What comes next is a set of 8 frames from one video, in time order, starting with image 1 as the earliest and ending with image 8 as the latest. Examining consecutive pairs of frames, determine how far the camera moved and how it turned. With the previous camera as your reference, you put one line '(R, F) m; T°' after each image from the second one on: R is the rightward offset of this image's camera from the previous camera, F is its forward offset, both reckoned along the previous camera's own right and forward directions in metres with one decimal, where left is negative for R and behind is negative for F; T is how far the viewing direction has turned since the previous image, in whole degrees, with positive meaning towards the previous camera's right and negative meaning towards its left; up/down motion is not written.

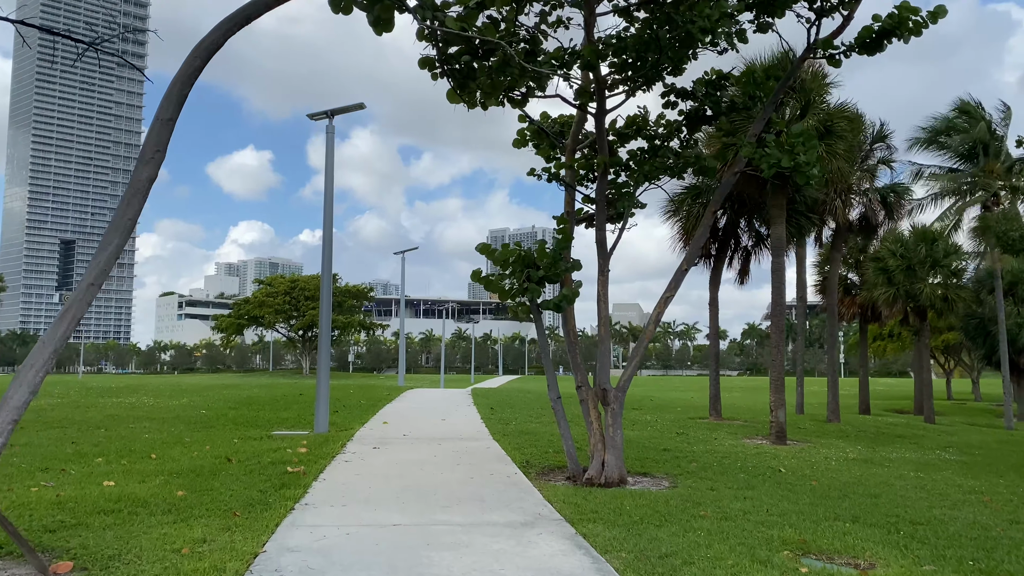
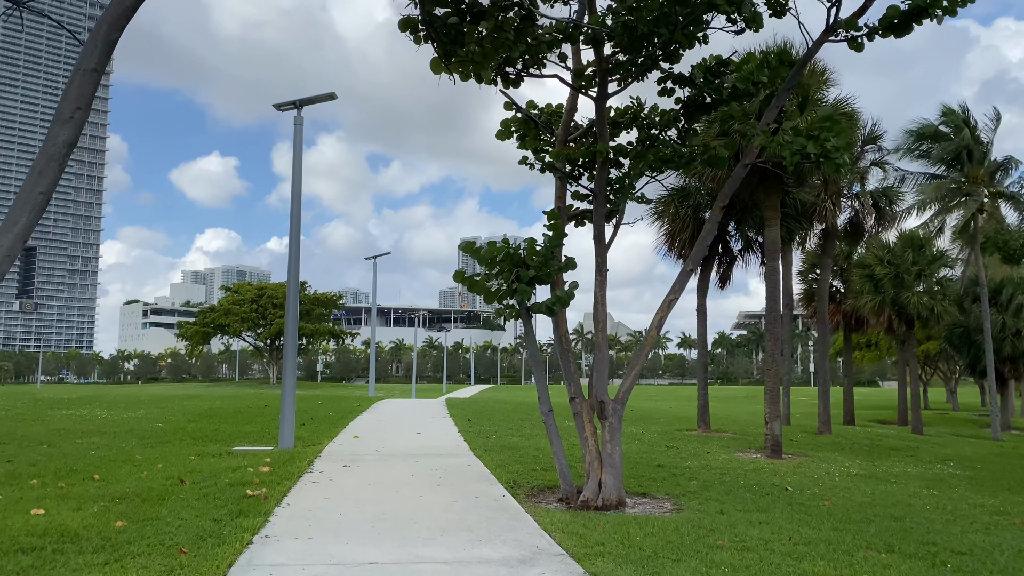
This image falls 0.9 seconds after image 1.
(-0.2, +0.9) m; +2°
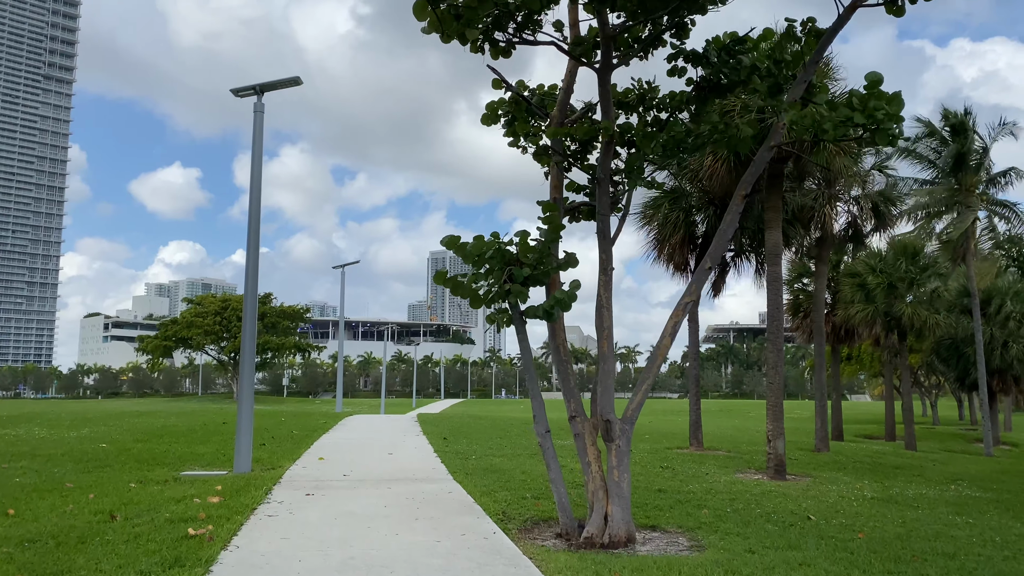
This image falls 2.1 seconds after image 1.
(-0.2, +1.2) m; +2°
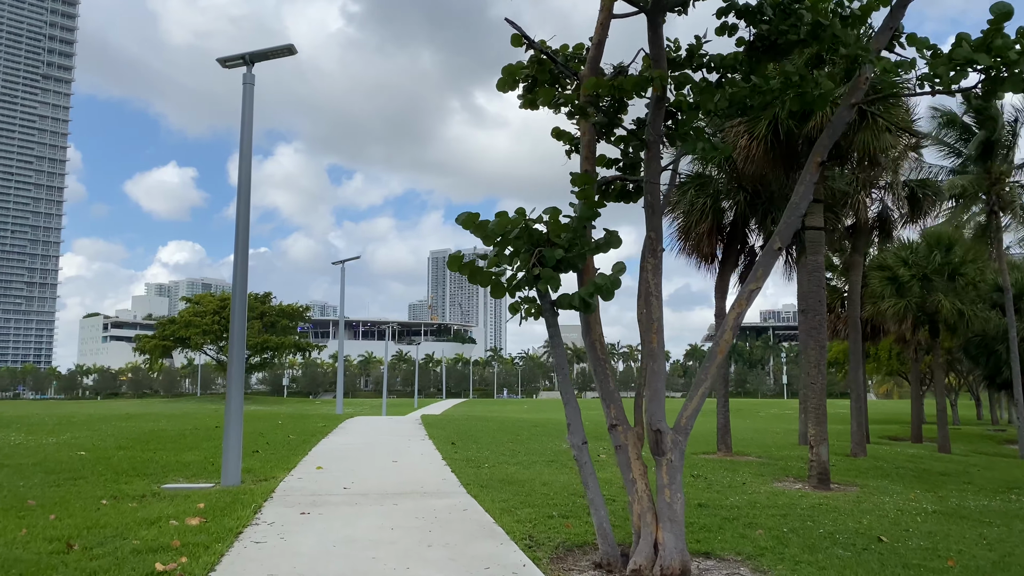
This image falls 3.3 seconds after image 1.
(-0.2, +1.2) m; 0°
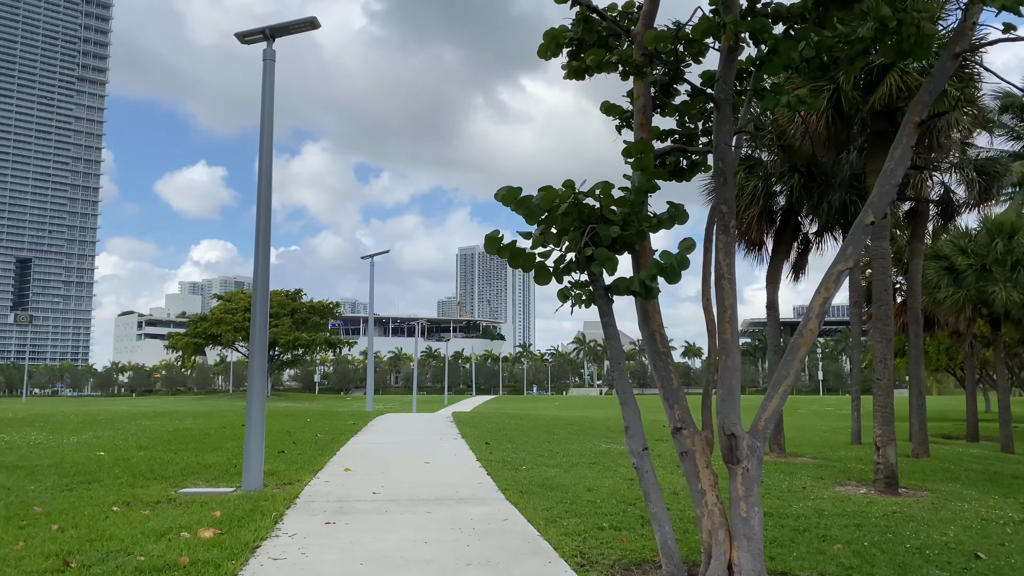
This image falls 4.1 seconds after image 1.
(-0.1, +0.8) m; -2°
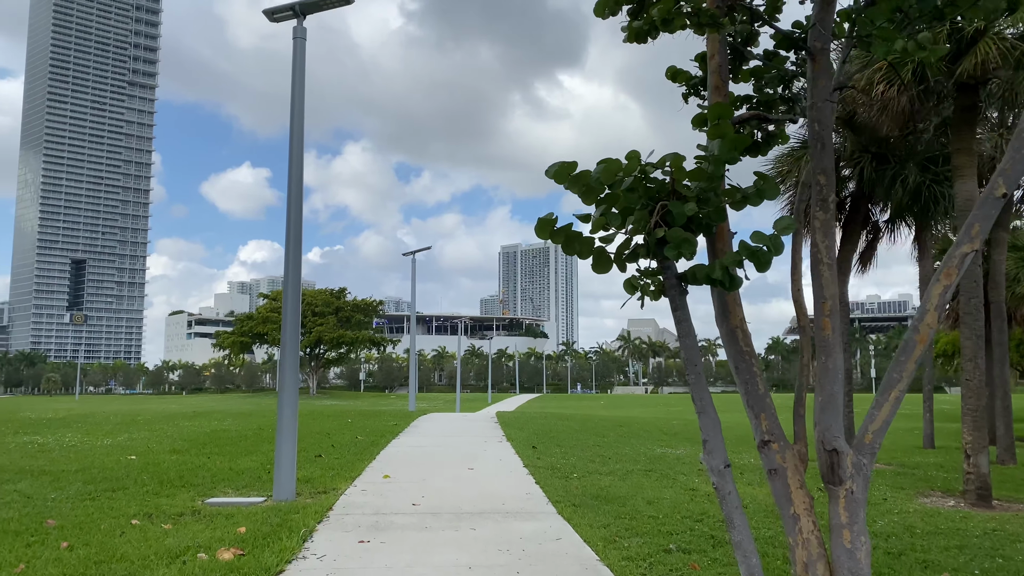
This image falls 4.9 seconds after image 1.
(-0.1, +0.8) m; -3°
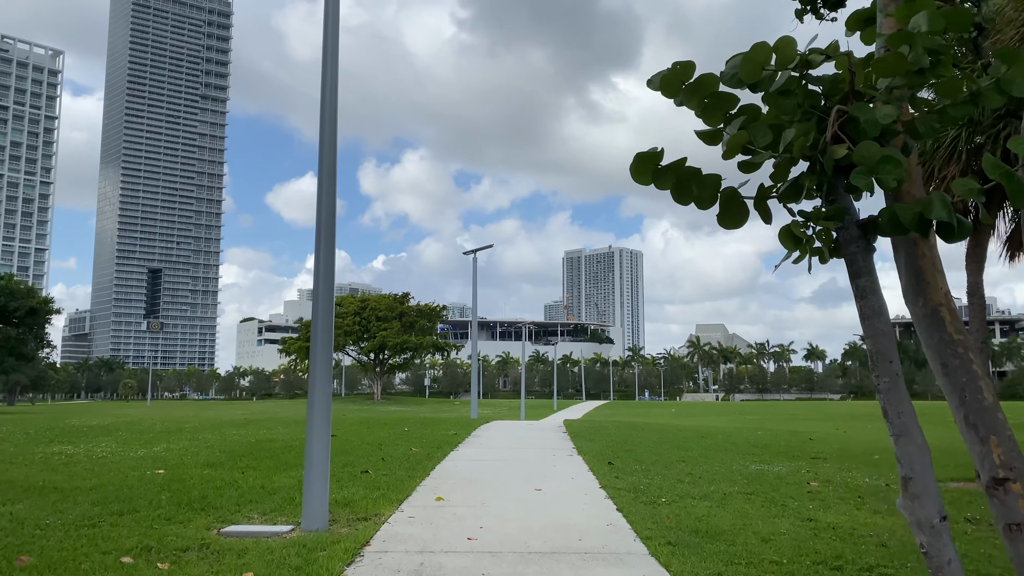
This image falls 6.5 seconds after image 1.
(-0.1, +1.6) m; -4°
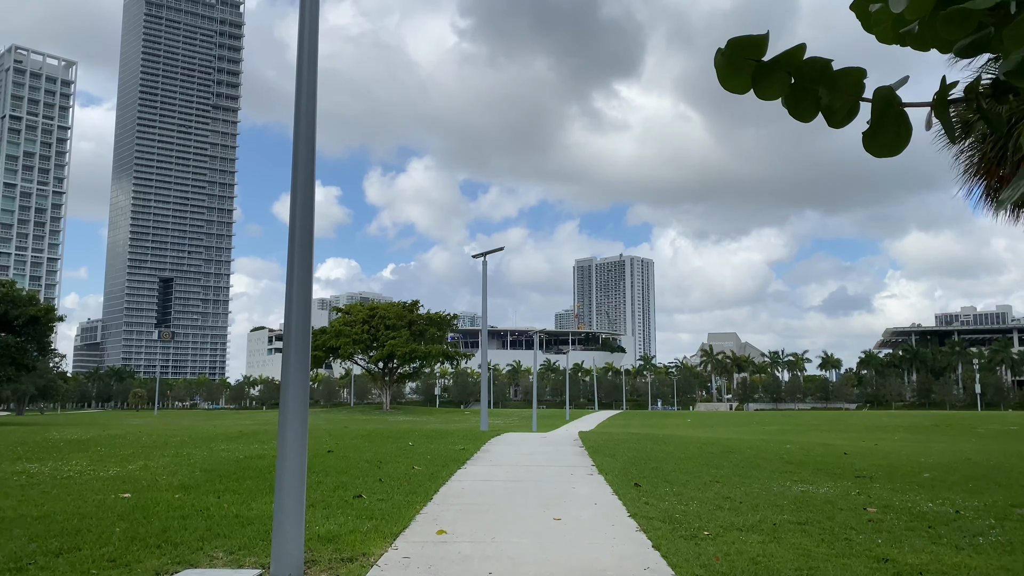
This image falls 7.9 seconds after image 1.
(0.0, +1.3) m; -1°
